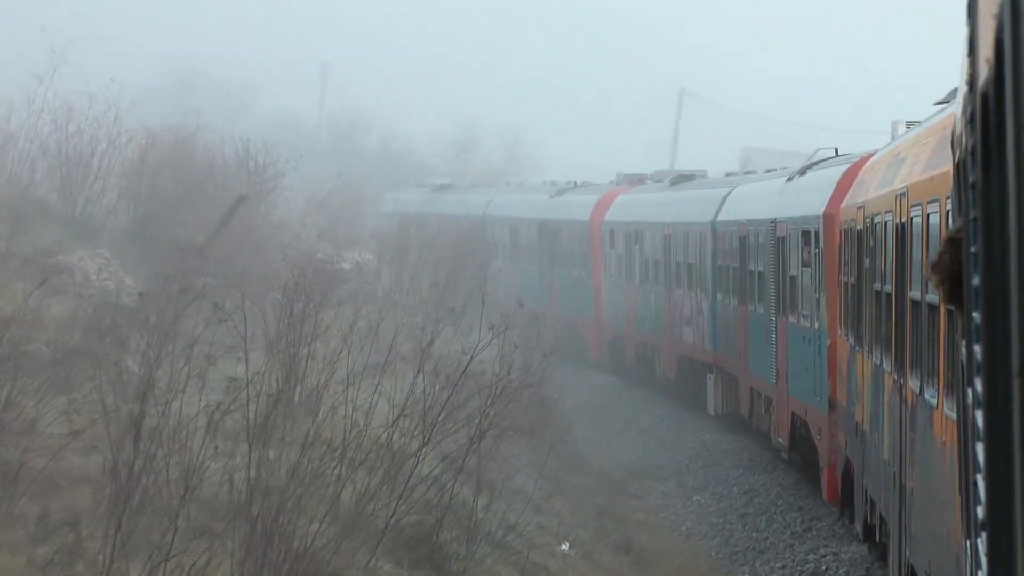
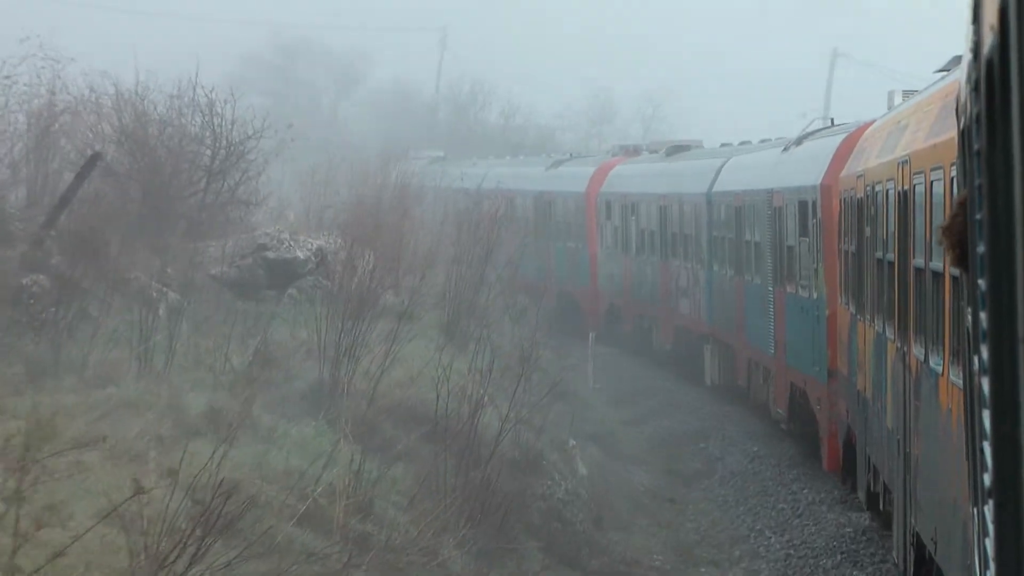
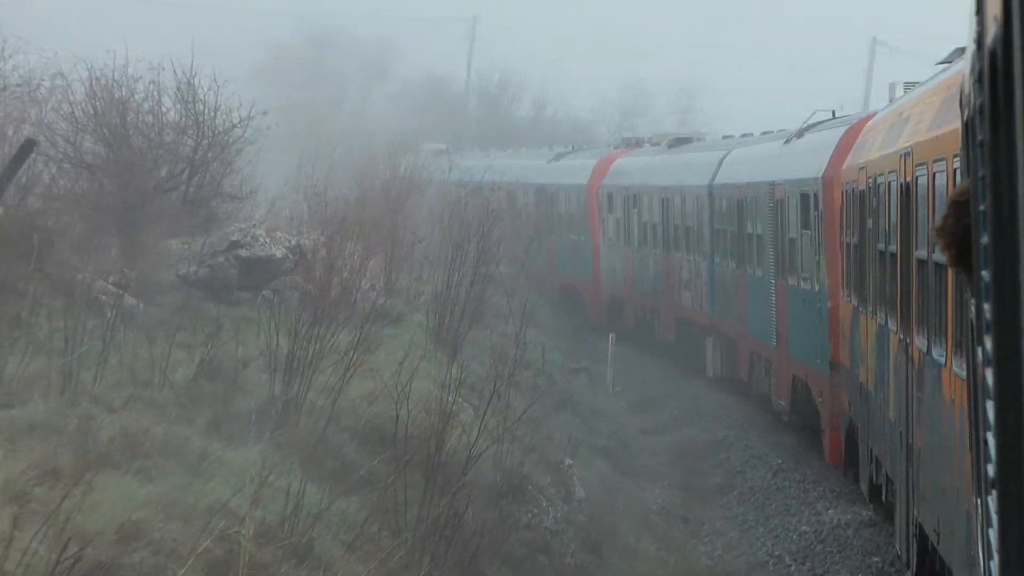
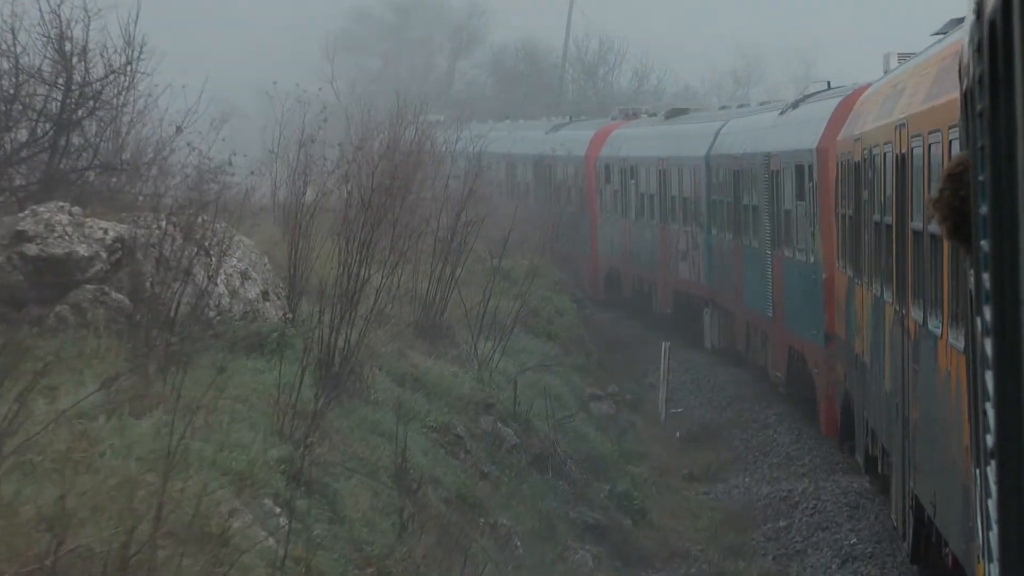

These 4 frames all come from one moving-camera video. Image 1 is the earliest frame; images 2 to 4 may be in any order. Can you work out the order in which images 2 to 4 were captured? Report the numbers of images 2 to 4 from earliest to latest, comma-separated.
2, 3, 4
